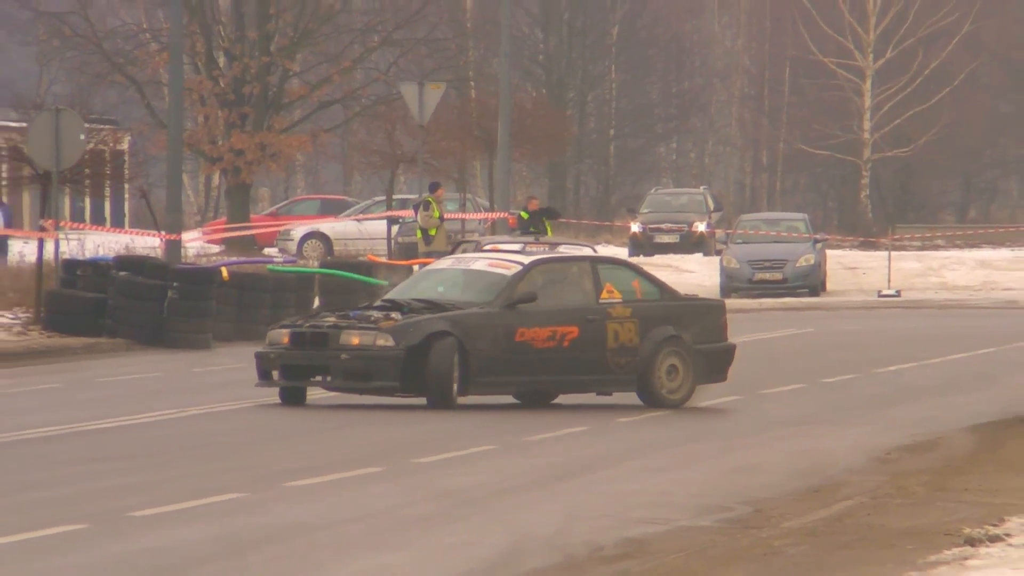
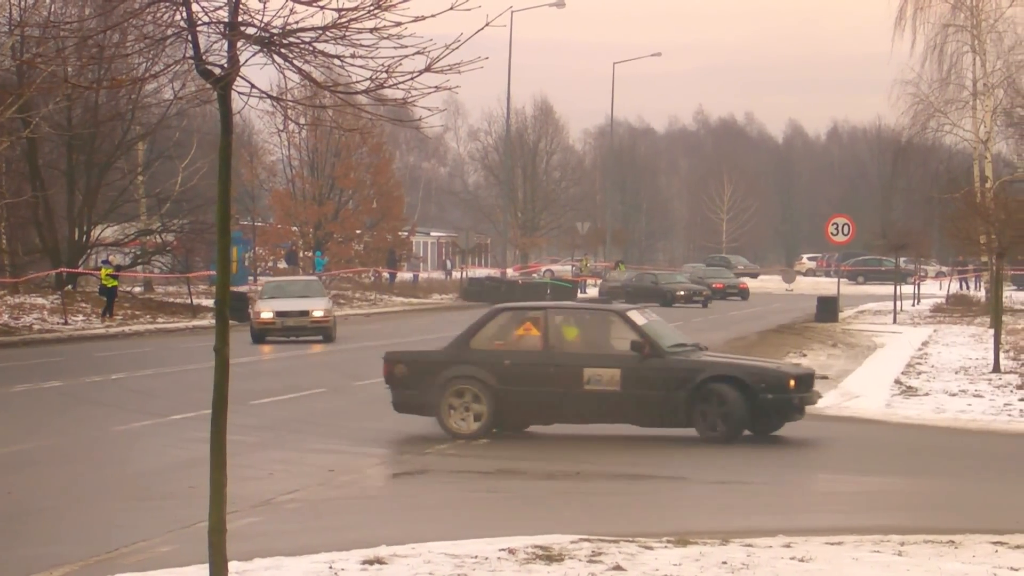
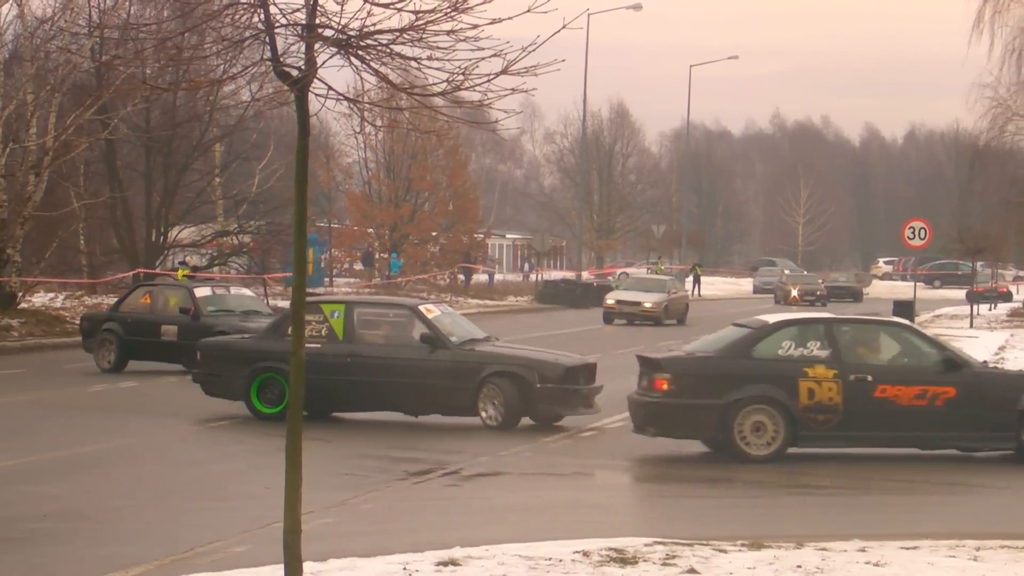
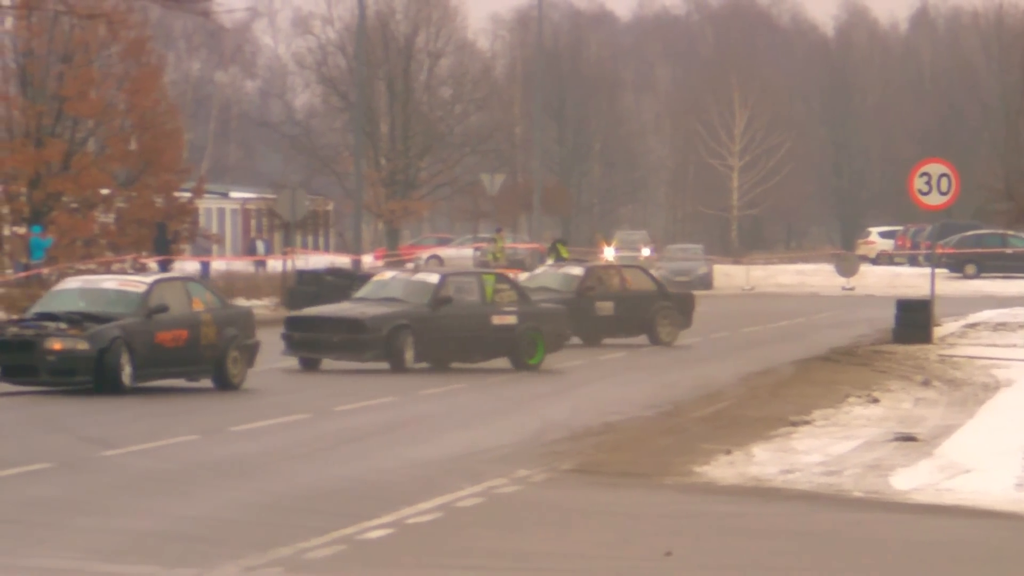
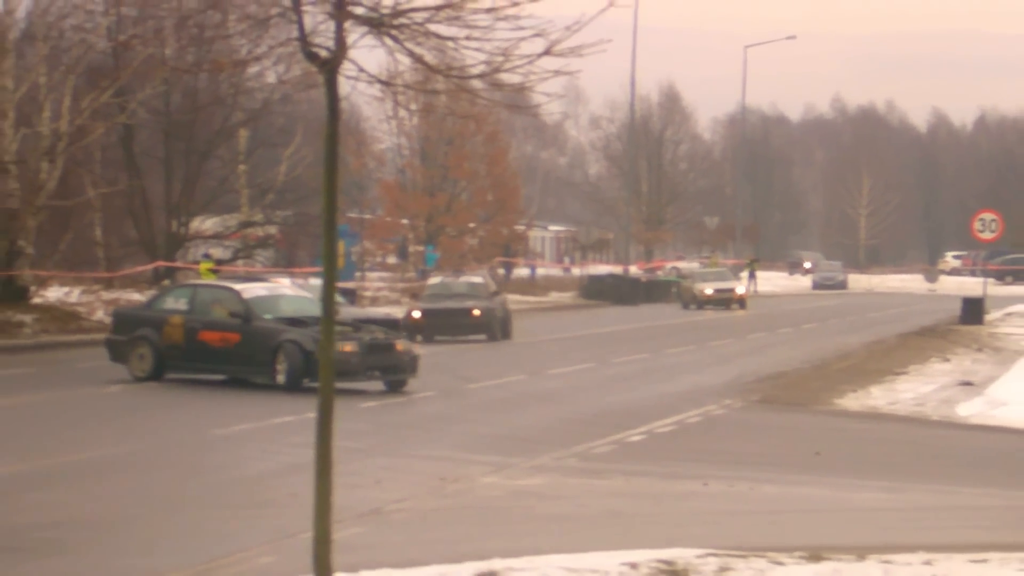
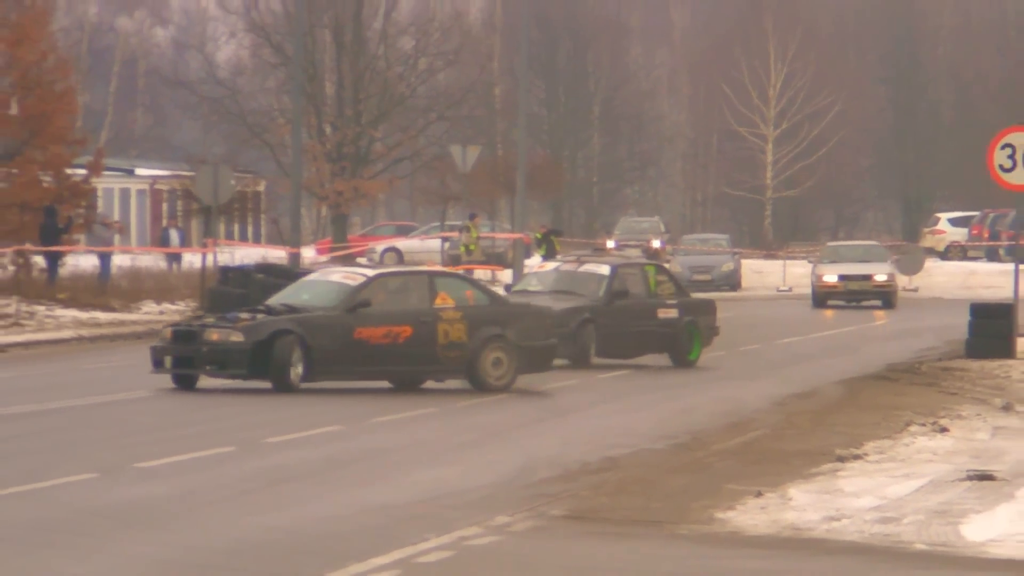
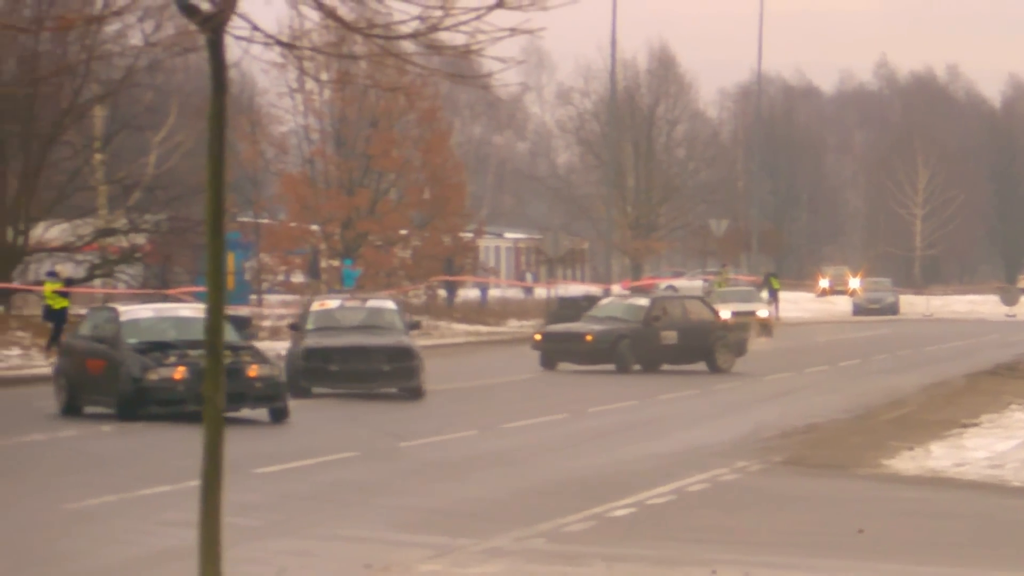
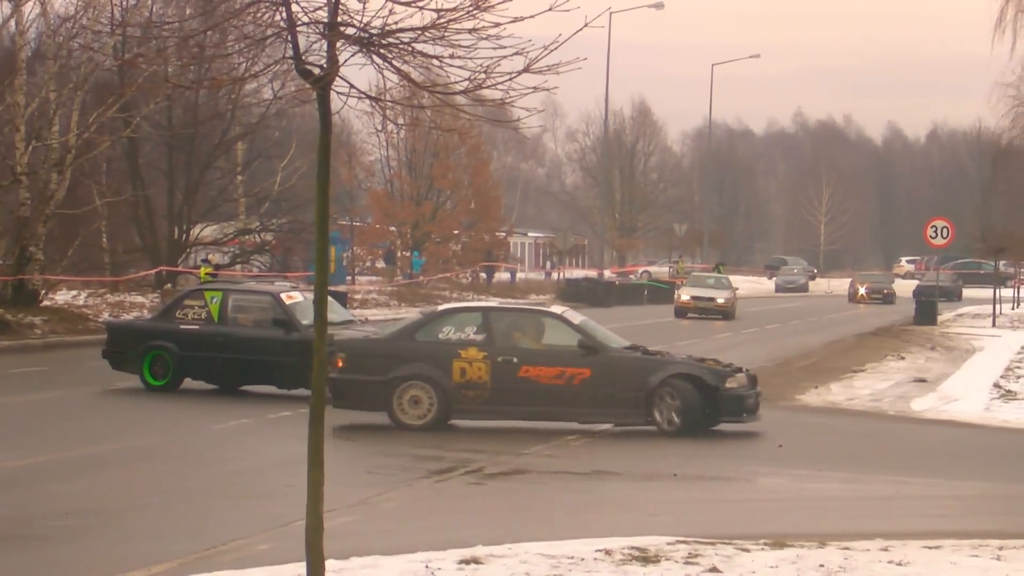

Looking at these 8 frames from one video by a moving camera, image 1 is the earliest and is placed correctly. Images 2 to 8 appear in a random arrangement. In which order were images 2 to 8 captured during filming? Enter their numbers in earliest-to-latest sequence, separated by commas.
6, 4, 7, 5, 8, 3, 2
